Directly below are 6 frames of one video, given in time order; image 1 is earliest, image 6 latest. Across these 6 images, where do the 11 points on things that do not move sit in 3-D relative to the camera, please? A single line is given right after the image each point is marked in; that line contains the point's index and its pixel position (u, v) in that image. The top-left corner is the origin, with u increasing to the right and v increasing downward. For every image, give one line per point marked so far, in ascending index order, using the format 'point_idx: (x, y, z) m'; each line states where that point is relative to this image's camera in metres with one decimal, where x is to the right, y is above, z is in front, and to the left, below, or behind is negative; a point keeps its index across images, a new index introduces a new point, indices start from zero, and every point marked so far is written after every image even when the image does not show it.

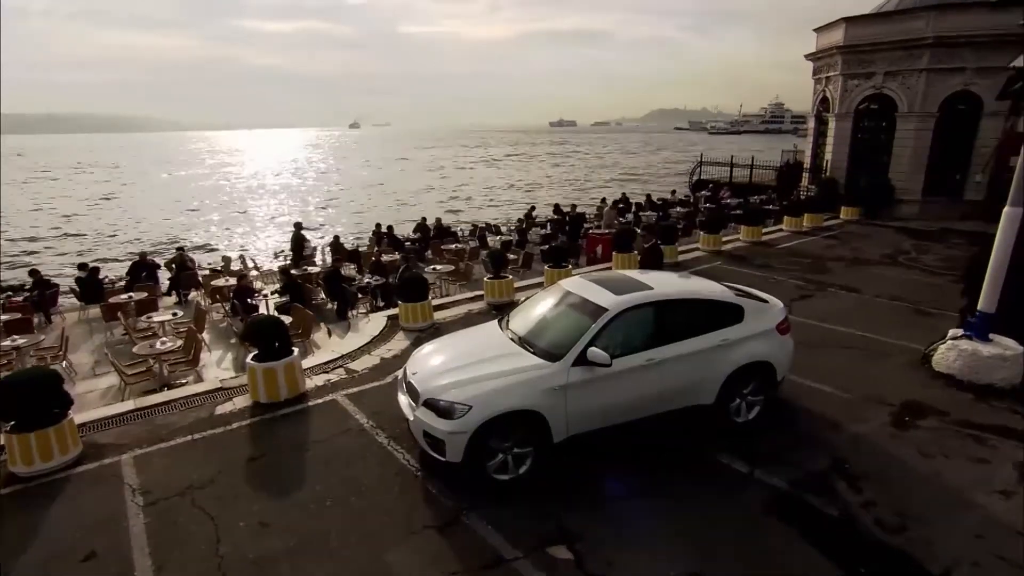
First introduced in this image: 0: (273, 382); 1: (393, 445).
0: (-3.2, -1.2, +7.8) m
1: (-1.4, -1.8, +6.7) m
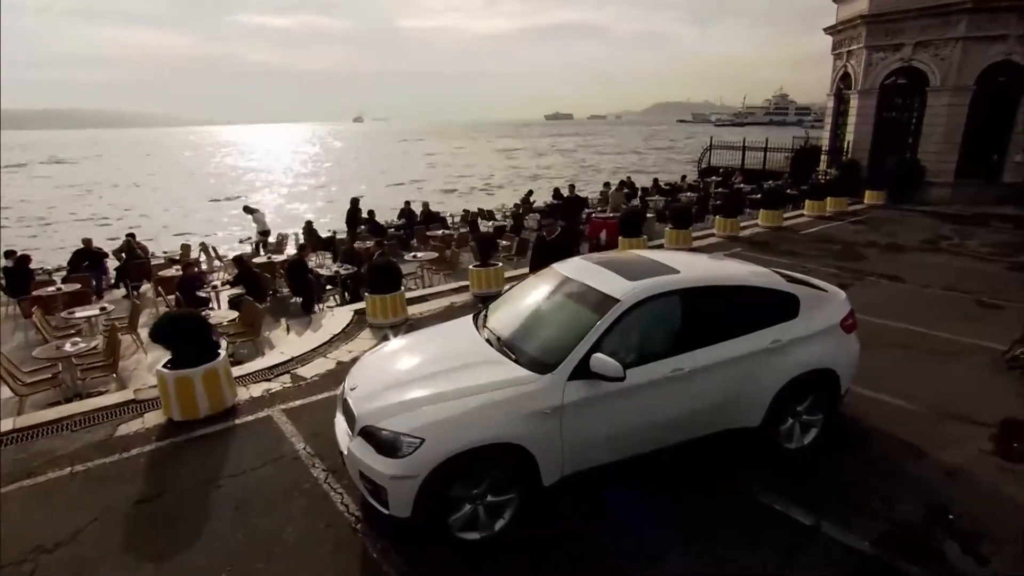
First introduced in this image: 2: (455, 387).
0: (-3.3, -1.1, +6.2) m
1: (-1.5, -1.7, +5.1) m
2: (-0.4, -0.7, +4.2) m
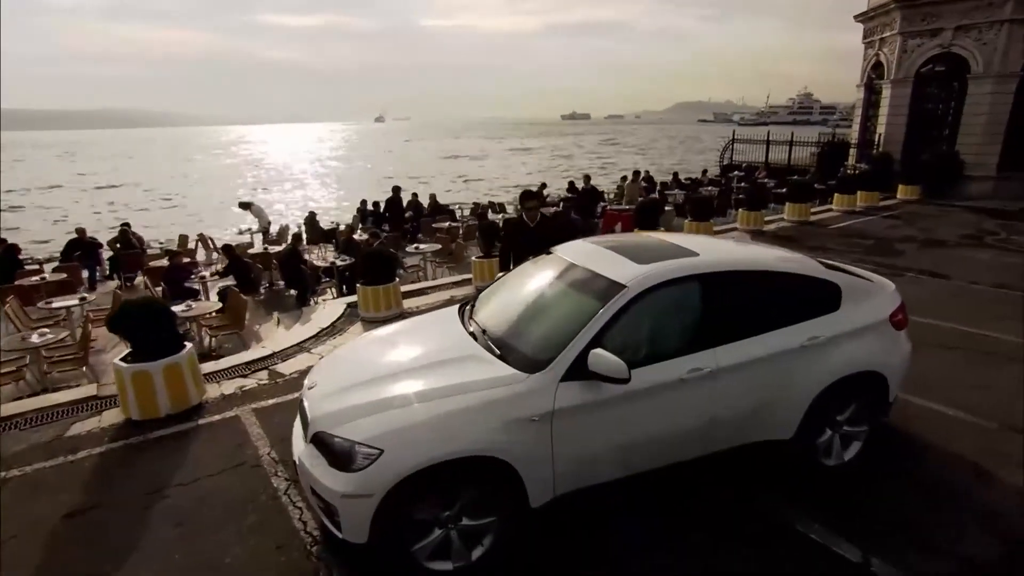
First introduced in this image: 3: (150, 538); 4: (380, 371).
0: (-3.4, -1.0, +5.5) m
1: (-1.6, -1.5, +4.4) m
2: (-0.5, -0.6, +3.5) m
3: (-2.4, -1.7, +4.0) m
4: (-0.9, -0.5, +3.9) m
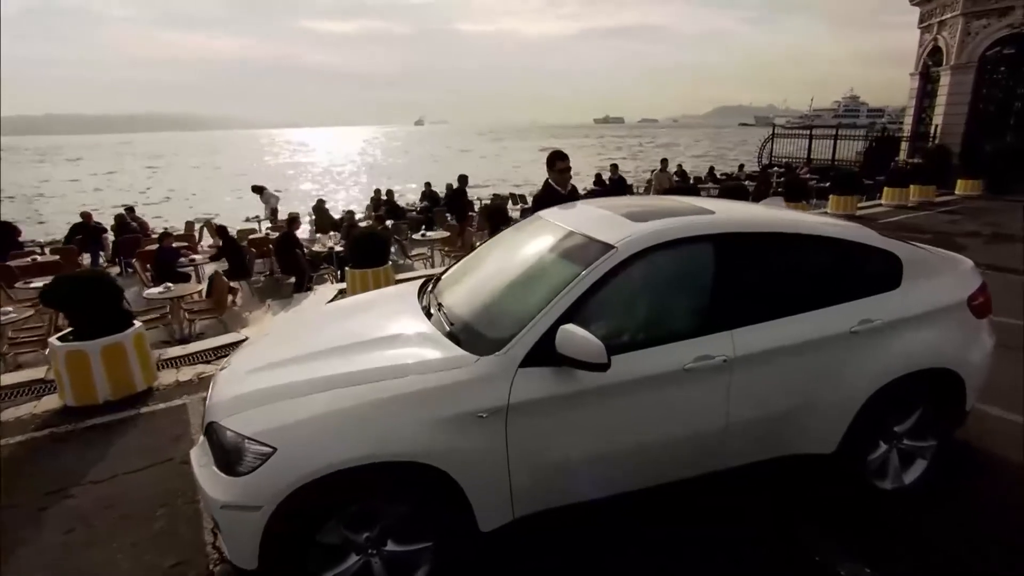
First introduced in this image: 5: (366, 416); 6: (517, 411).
0: (-3.5, -0.7, +4.9) m
1: (-1.8, -1.3, +3.7) m
2: (-0.8, -0.4, +2.7) m
3: (-2.6, -1.4, +3.3) m
4: (-1.1, -0.3, +3.1) m
5: (-0.6, -0.5, +2.5) m
6: (0.0, -0.5, +2.6) m
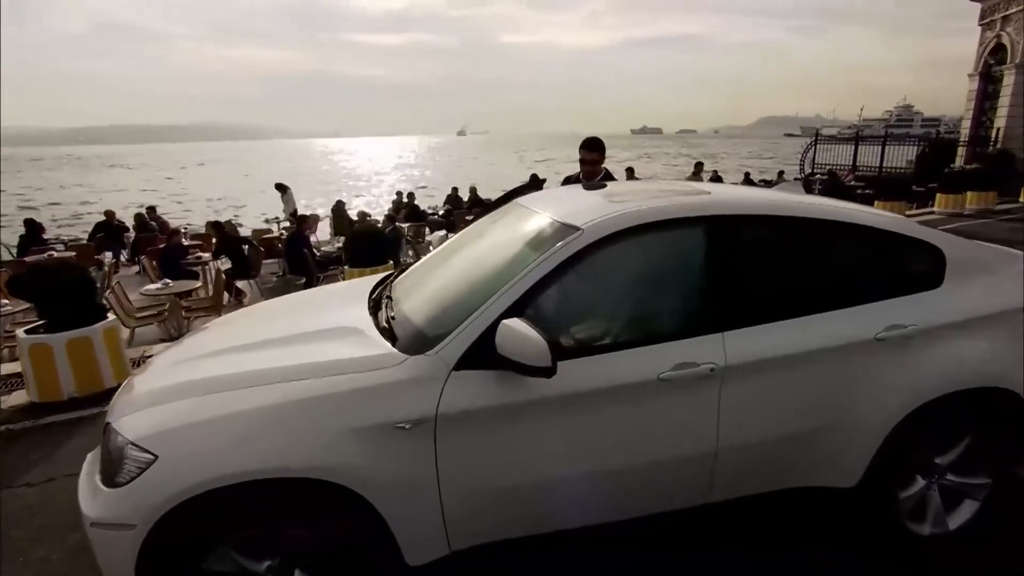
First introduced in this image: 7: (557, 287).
0: (-3.6, -0.6, +4.7) m
1: (-2.0, -1.2, +3.3) m
2: (-1.0, -0.3, +2.3) m
3: (-2.9, -1.3, +3.0) m
4: (-1.3, -0.2, +2.7) m
5: (-0.9, -0.5, +2.1) m
6: (-0.2, -0.5, +2.1) m
7: (+0.2, 0.0, +2.3) m
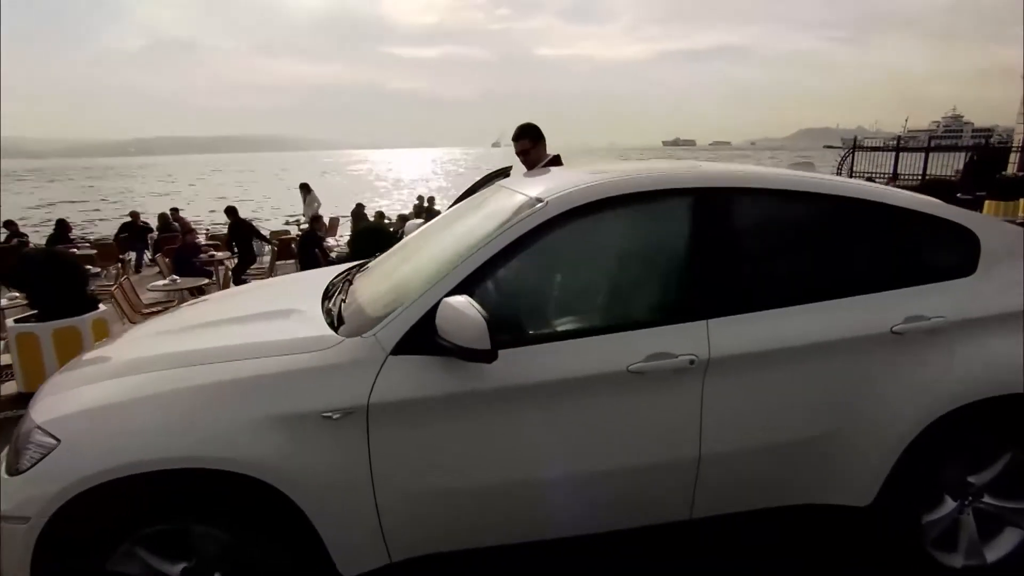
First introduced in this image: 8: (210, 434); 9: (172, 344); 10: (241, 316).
0: (-3.6, -0.5, +4.6) m
1: (-2.1, -1.1, +3.1) m
2: (-1.1, -0.2, +2.1) m
3: (-3.0, -1.2, +2.8) m
4: (-1.4, -0.2, +2.5) m
5: (-1.0, -0.4, +1.8) m
6: (-0.4, -0.4, +1.9) m
7: (0.0, +0.1, +2.0) m
8: (-0.9, -0.5, +1.8) m
9: (-1.3, -0.2, +2.2) m
10: (-1.1, -0.1, +2.4) m
